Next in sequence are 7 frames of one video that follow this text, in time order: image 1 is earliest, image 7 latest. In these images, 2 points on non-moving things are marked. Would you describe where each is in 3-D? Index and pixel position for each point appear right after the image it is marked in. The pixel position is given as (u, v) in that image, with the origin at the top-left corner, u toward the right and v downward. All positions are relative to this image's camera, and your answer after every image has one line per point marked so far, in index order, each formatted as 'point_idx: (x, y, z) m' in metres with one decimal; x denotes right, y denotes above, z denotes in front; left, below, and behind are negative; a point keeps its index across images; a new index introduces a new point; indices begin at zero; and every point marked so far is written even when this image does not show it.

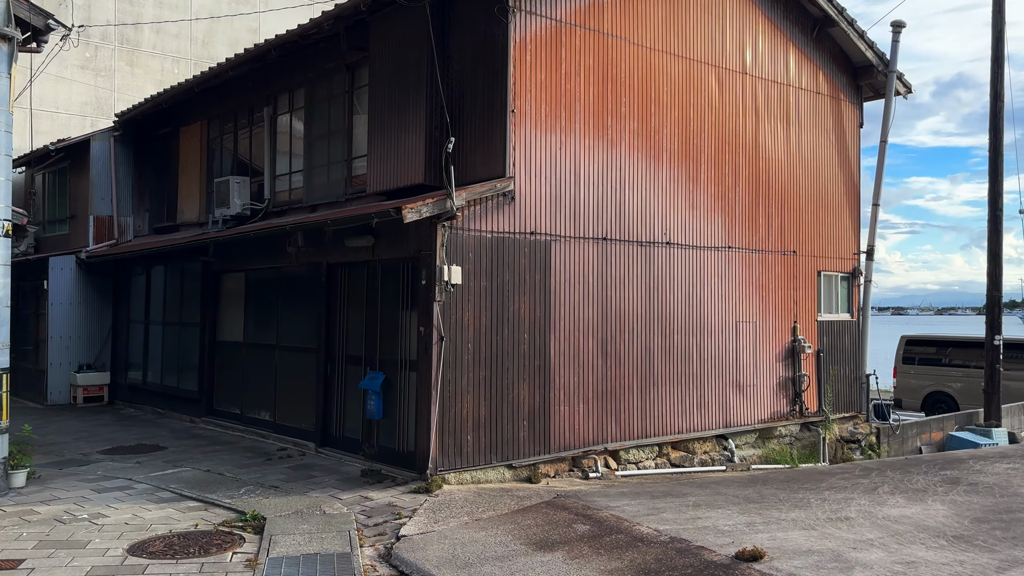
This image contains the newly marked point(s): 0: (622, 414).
0: (+1.0, -1.1, +7.8) m
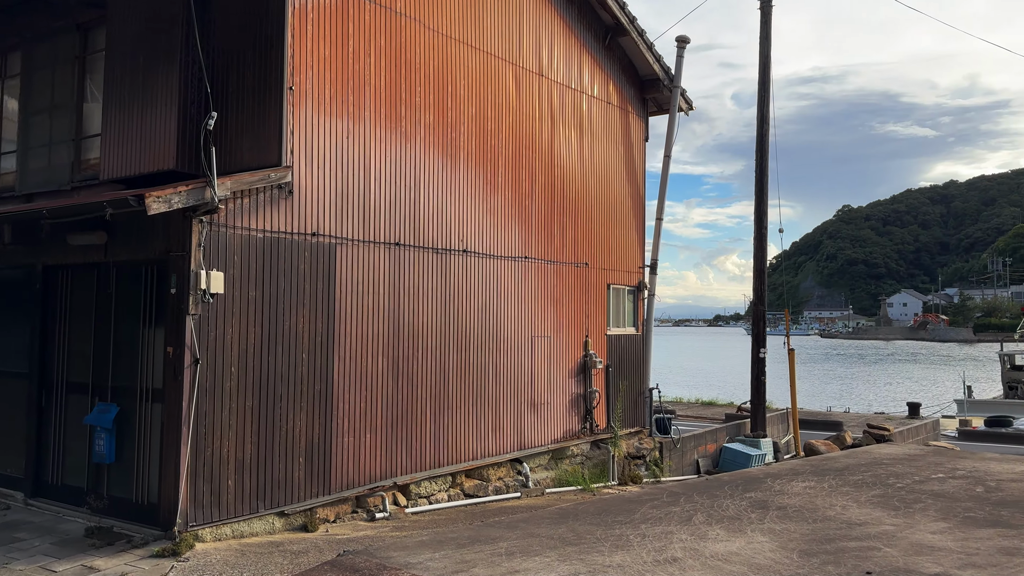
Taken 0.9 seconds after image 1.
0: (-0.8, -1.2, +6.9) m
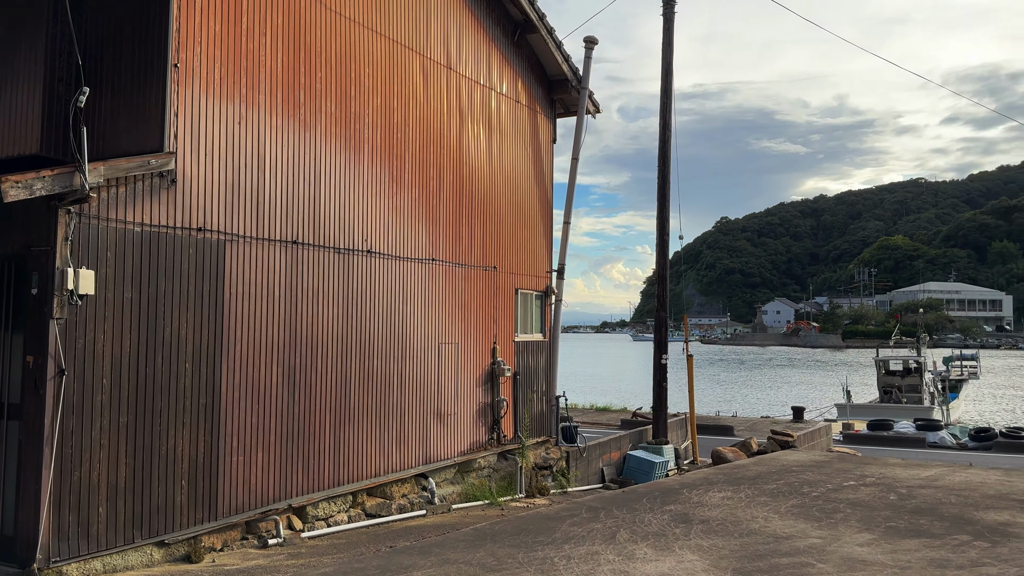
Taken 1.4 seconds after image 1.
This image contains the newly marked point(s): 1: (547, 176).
0: (-1.5, -1.3, +6.3) m
1: (+0.4, +1.3, +10.3) m
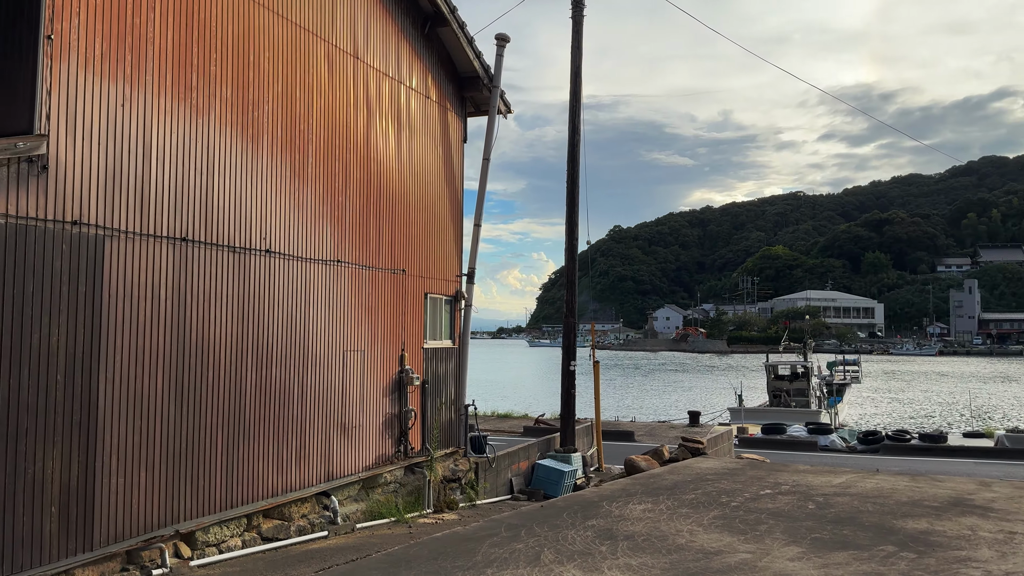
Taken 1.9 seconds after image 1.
0: (-2.1, -1.3, +5.7) m
1: (-0.6, +1.3, +9.9) m
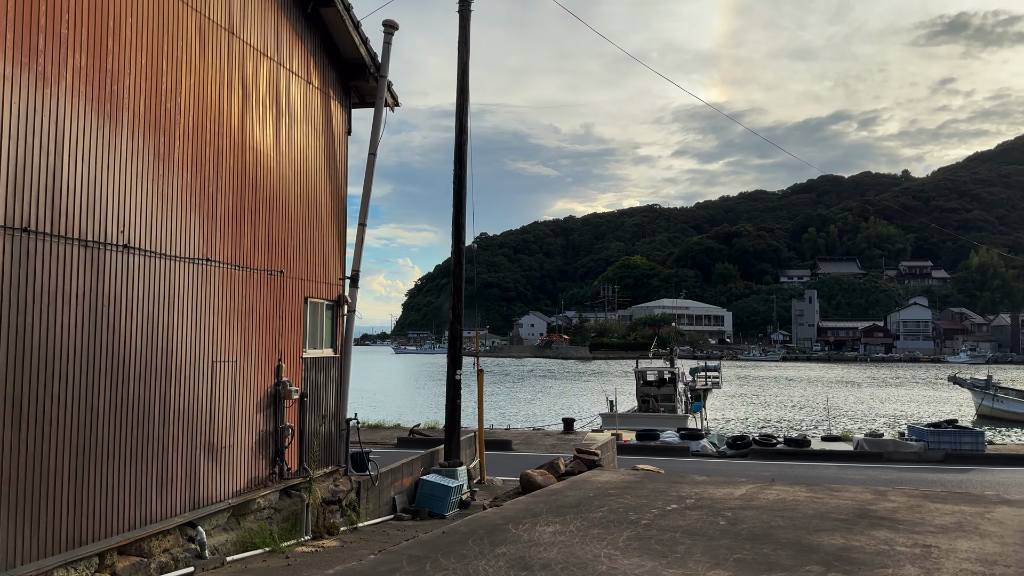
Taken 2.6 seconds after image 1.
0: (-2.6, -1.3, +4.8) m
1: (-1.9, +1.2, +9.2) m
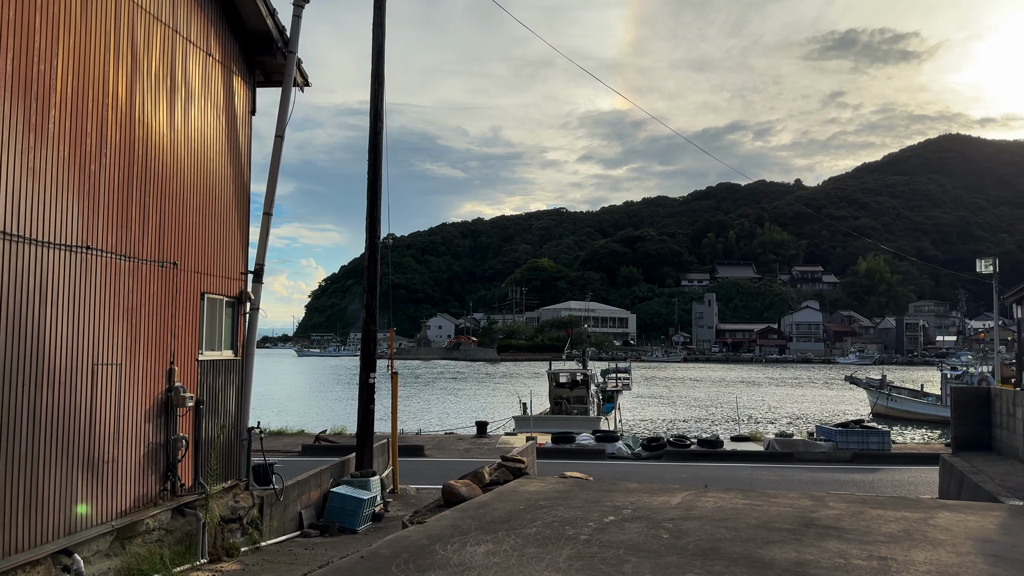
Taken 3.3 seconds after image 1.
0: (-3.0, -1.2, +3.9) m
1: (-2.6, +1.3, +8.4) m
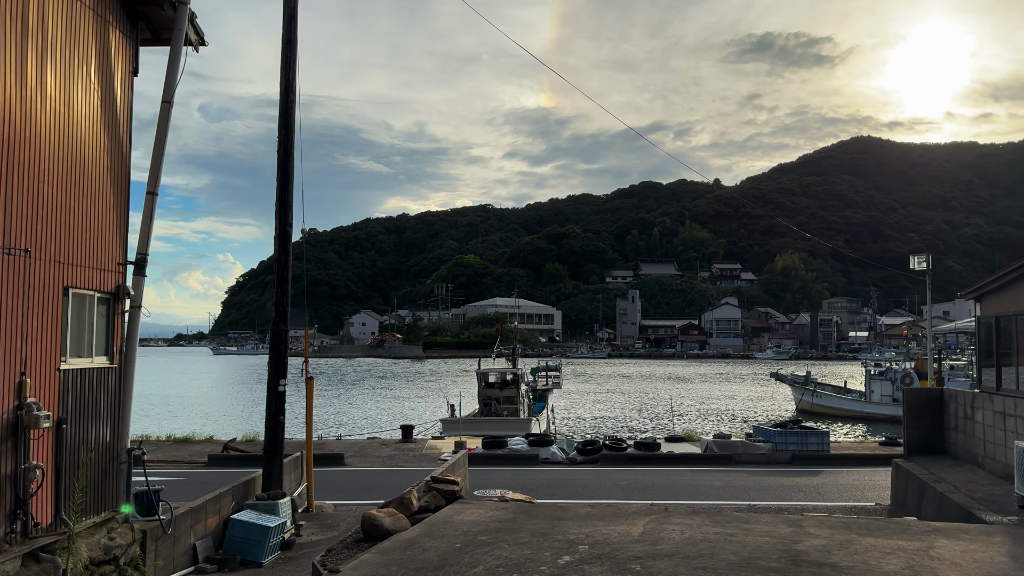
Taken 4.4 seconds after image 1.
0: (-3.1, -1.2, +2.6) m
1: (-3.2, +1.3, +7.0) m
